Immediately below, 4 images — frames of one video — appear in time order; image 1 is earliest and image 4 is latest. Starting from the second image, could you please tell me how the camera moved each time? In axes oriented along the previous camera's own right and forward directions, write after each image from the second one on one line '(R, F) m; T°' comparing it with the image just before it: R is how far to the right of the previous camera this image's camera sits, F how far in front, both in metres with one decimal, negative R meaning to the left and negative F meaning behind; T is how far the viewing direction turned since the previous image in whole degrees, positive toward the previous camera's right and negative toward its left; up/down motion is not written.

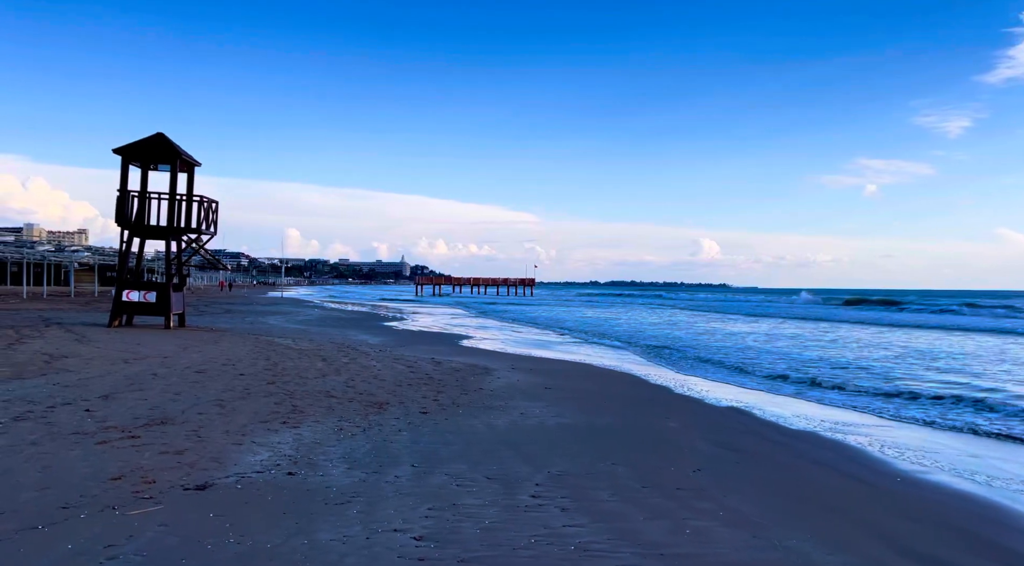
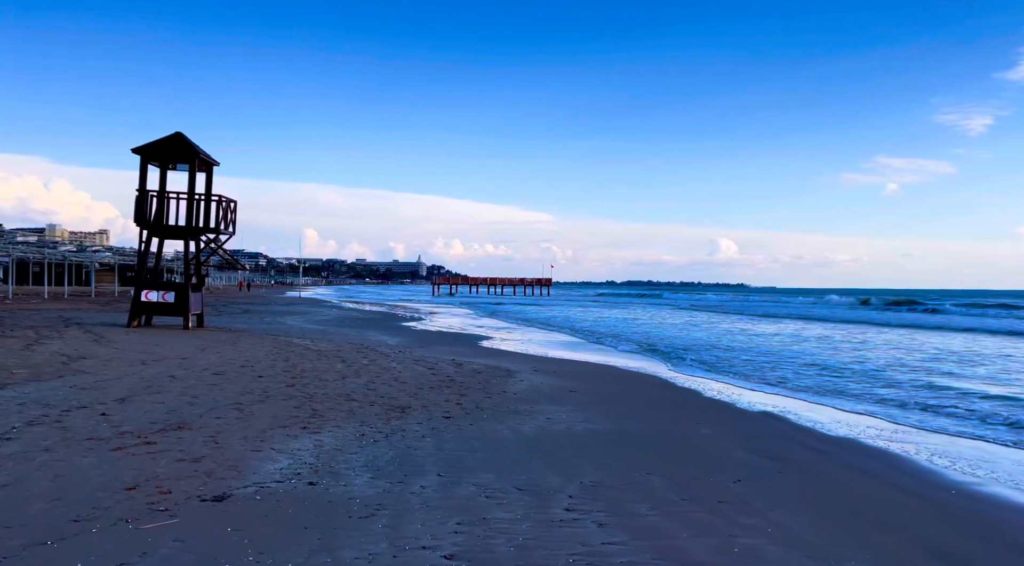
(-0.1, +0.3) m; -1°
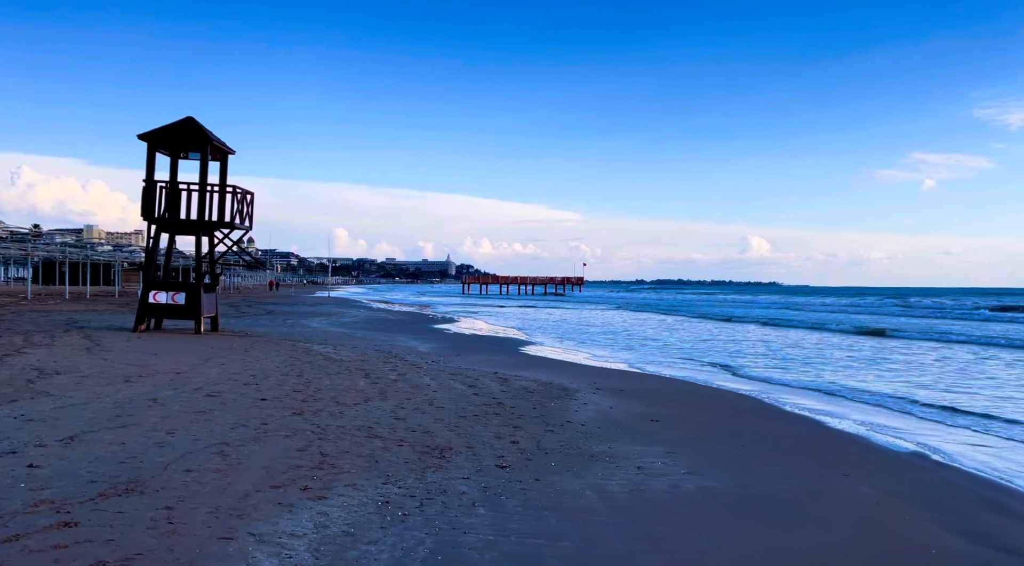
(-0.5, +2.3) m; -2°
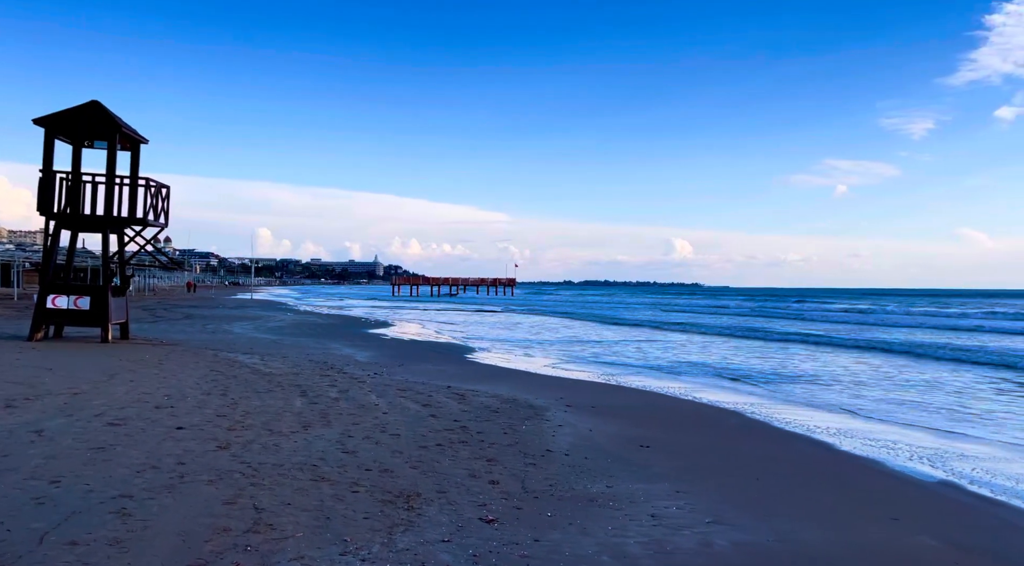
(-0.4, +1.2) m; +6°
